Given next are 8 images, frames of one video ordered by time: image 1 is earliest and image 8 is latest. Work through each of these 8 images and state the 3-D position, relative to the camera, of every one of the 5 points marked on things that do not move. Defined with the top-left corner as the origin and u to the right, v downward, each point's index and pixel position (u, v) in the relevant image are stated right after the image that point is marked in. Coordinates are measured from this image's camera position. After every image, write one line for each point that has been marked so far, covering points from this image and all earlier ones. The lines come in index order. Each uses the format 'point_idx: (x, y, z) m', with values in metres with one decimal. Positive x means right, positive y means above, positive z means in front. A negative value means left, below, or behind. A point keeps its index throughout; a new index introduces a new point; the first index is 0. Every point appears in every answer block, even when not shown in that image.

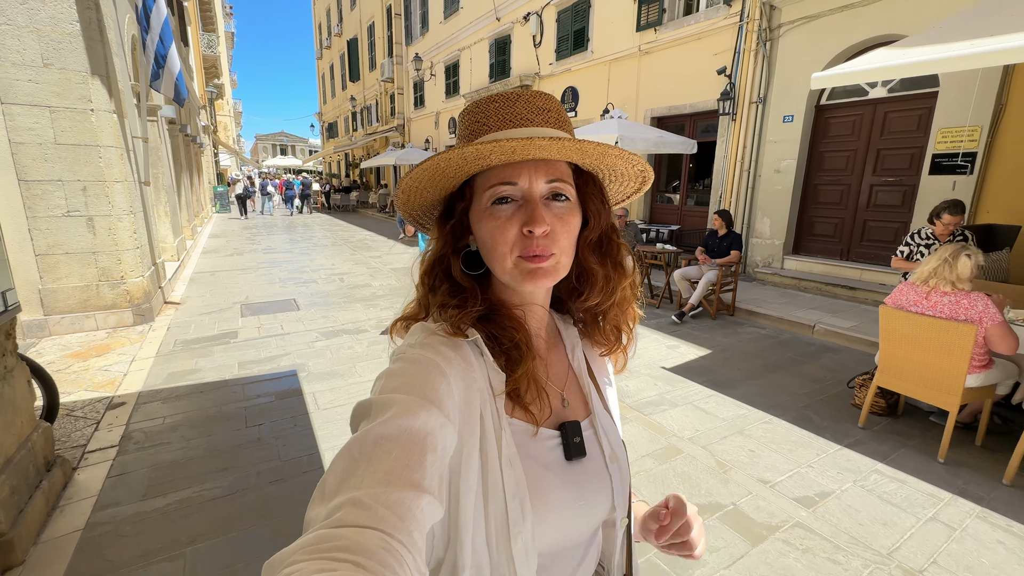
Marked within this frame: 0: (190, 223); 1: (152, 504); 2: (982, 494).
0: (-8.1, +1.6, +11.3) m
1: (-2.0, -1.2, +2.5) m
2: (+2.8, -1.2, +2.7) m
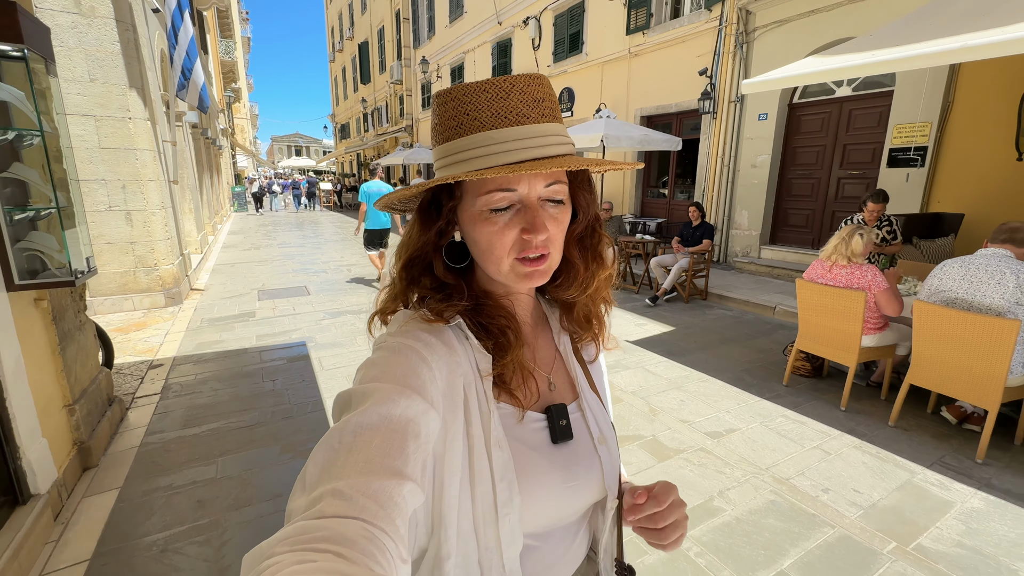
0: (-8.1, +1.8, +12.2) m
1: (-2.3, -1.0, +3.1) m
2: (+2.5, -1.0, +3.2) m
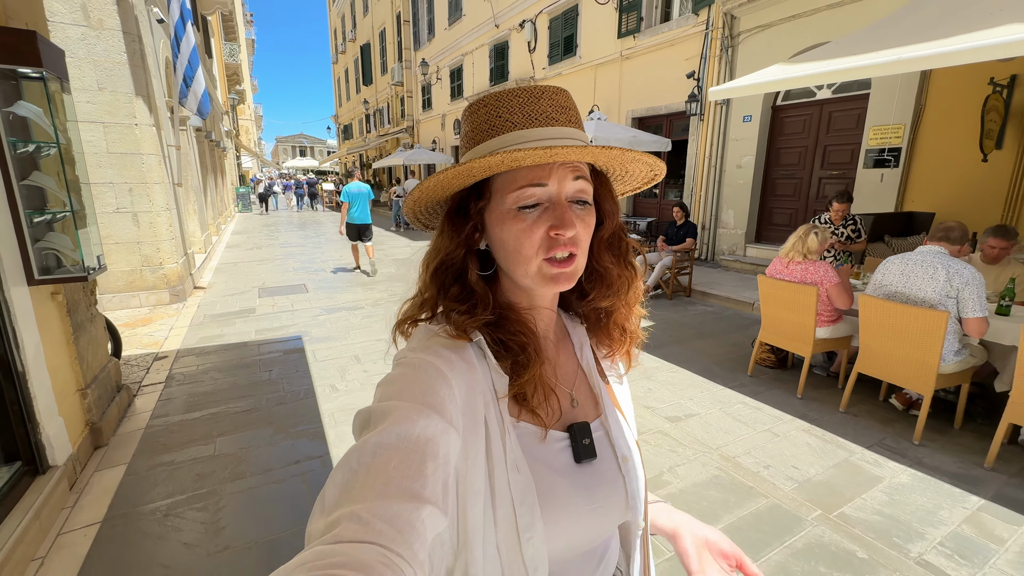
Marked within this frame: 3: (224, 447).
0: (-8.2, +1.9, +12.5) m
1: (-2.4, -1.0, +3.4) m
2: (+2.3, -1.0, +3.4) m
3: (-2.0, -1.1, +3.1) m
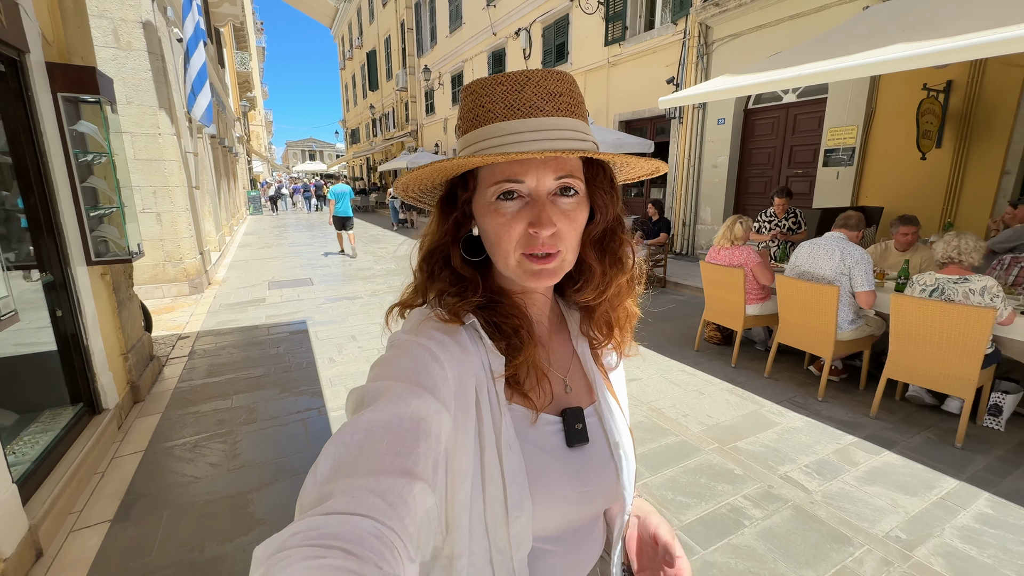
0: (-8.4, +1.9, +13.3) m
1: (-2.7, -0.8, +4.1) m
2: (+2.1, -0.8, +4.0) m
3: (-2.2, -0.9, +3.7) m
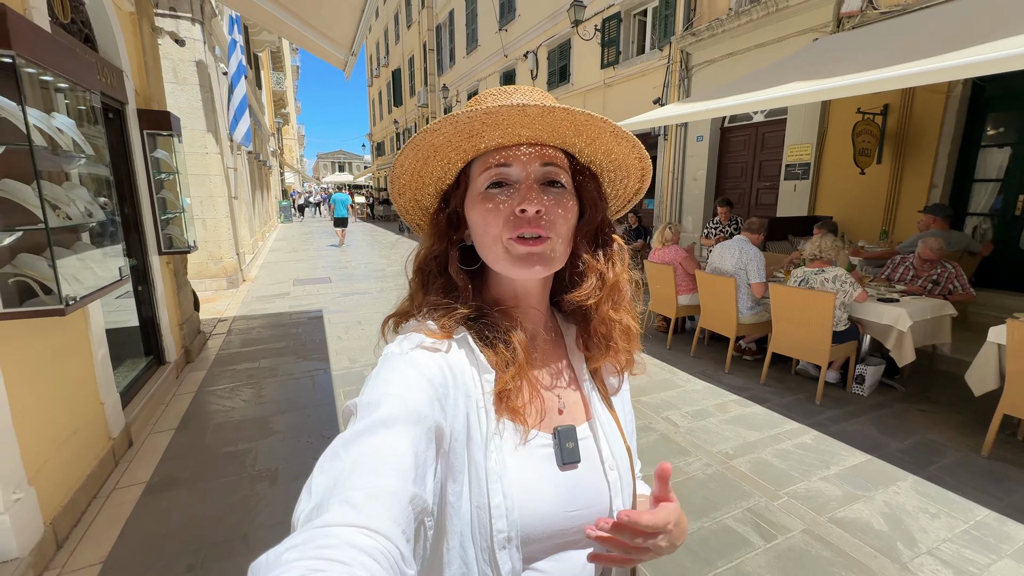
0: (-8.2, +1.9, +14.7) m
1: (-3.1, -0.7, +5.2) m
2: (+1.7, -0.8, +4.8) m
3: (-2.6, -0.8, +4.7) m
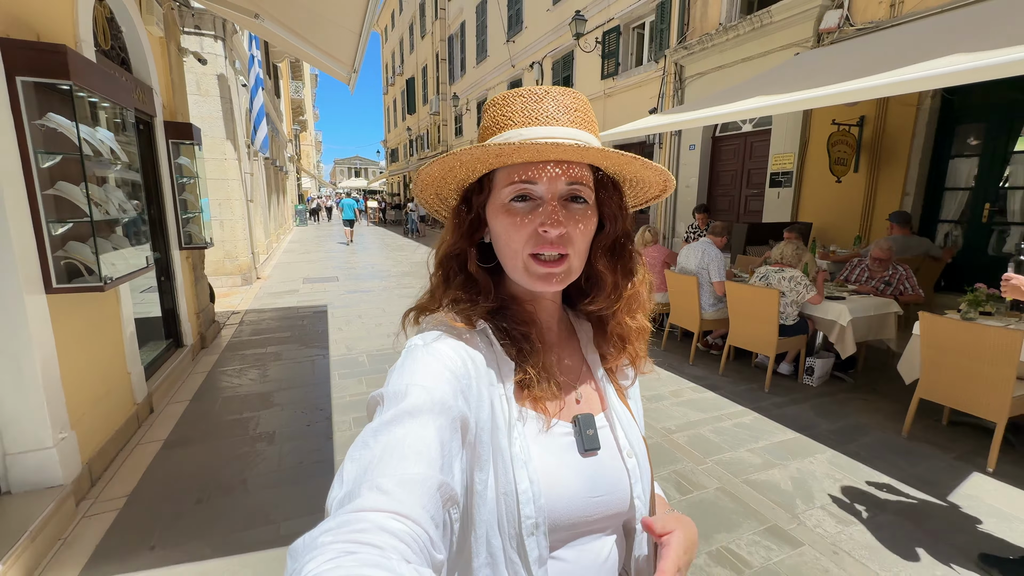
0: (-8.1, +2.0, +15.4) m
1: (-3.3, -0.6, +5.7) m
2: (+1.5, -0.7, +5.2) m
3: (-2.8, -0.7, +5.2) m
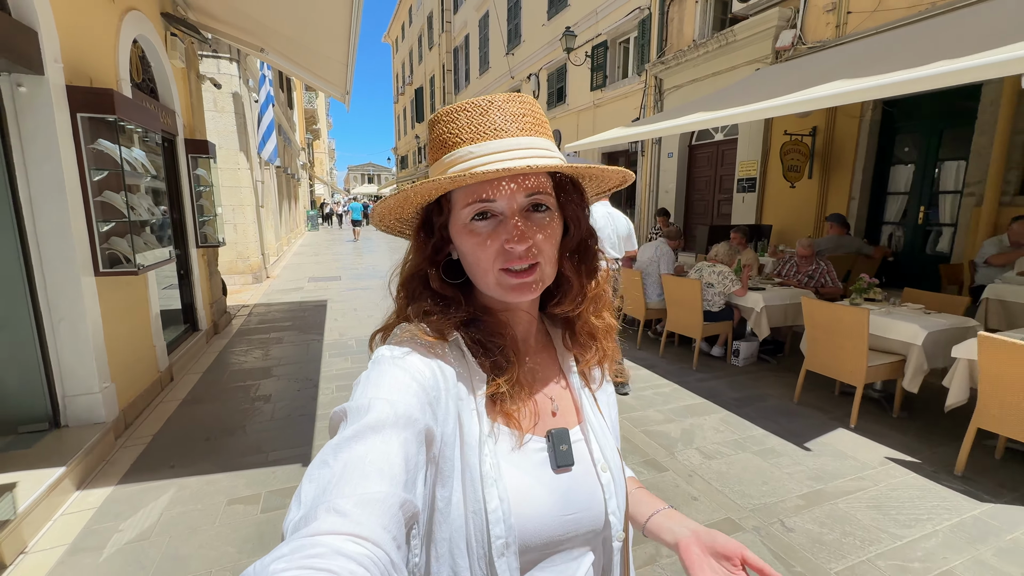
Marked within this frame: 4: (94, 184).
0: (-8.2, +1.9, +16.3) m
1: (-3.6, -0.5, +6.5) m
2: (+1.1, -0.7, +5.9) m
3: (-3.2, -0.6, +6.0) m
4: (-3.0, +0.8, +3.3) m
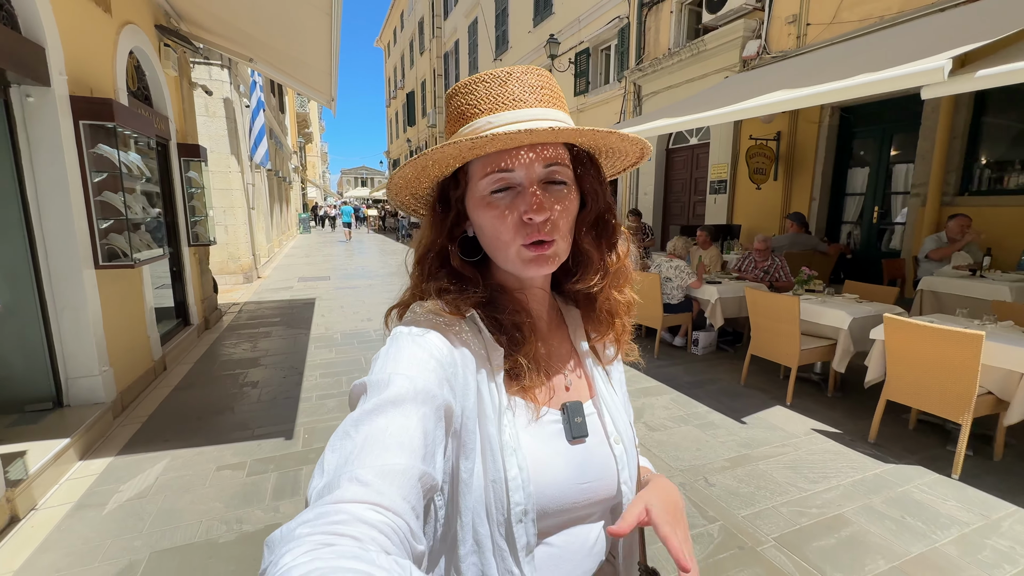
0: (-8.6, +1.9, +16.6) m
1: (-3.9, -0.5, +6.7) m
2: (+0.8, -0.6, +6.2) m
3: (-3.5, -0.6, +6.3) m
4: (-3.3, +0.8, +3.6) m
